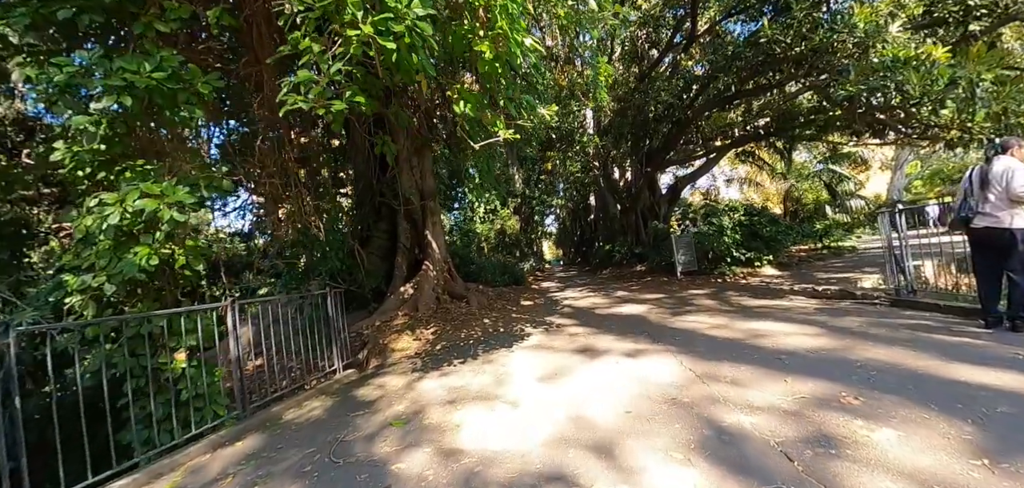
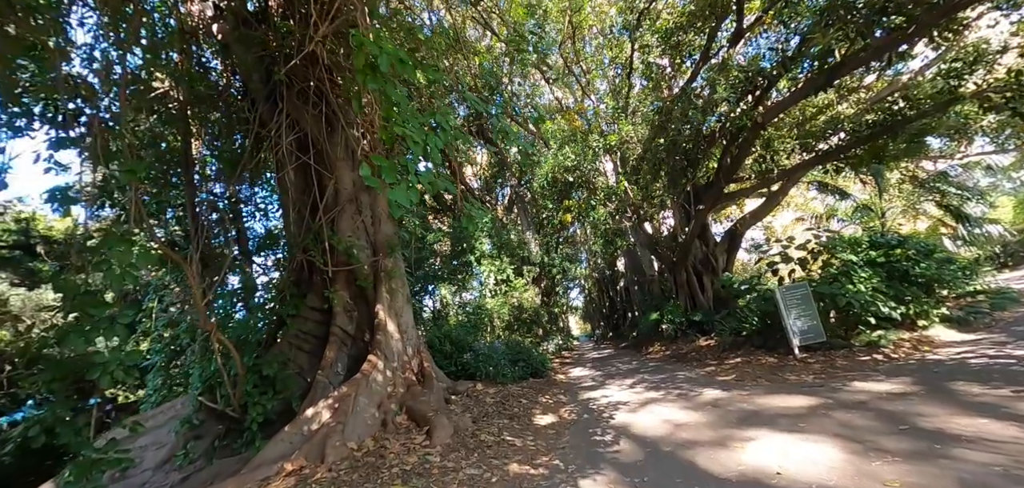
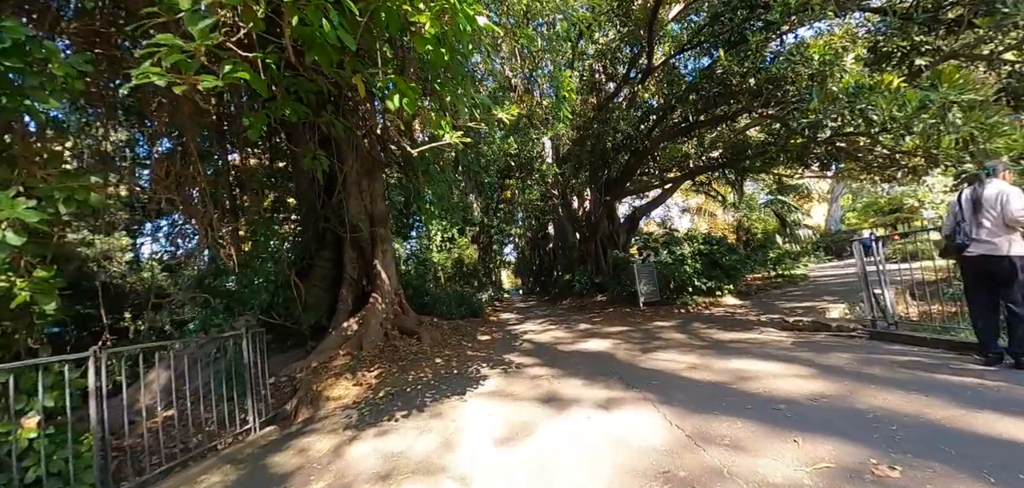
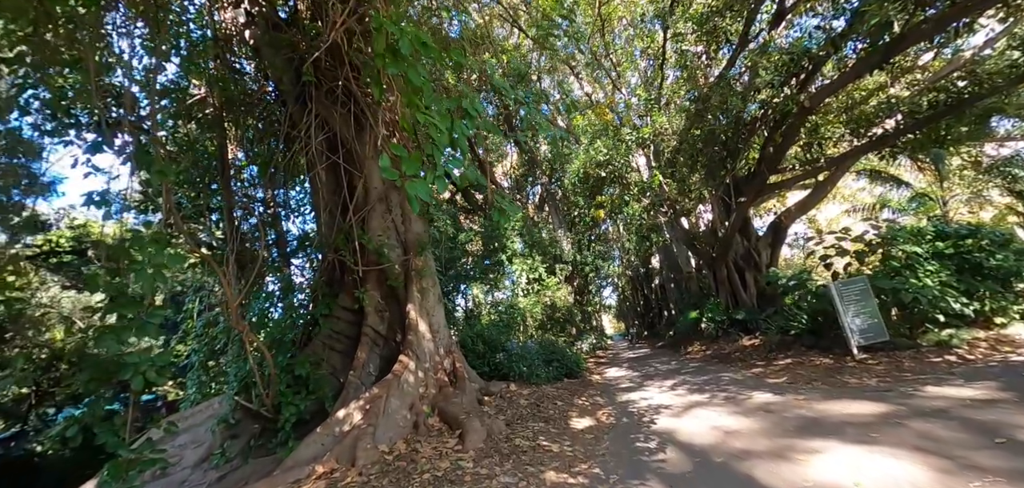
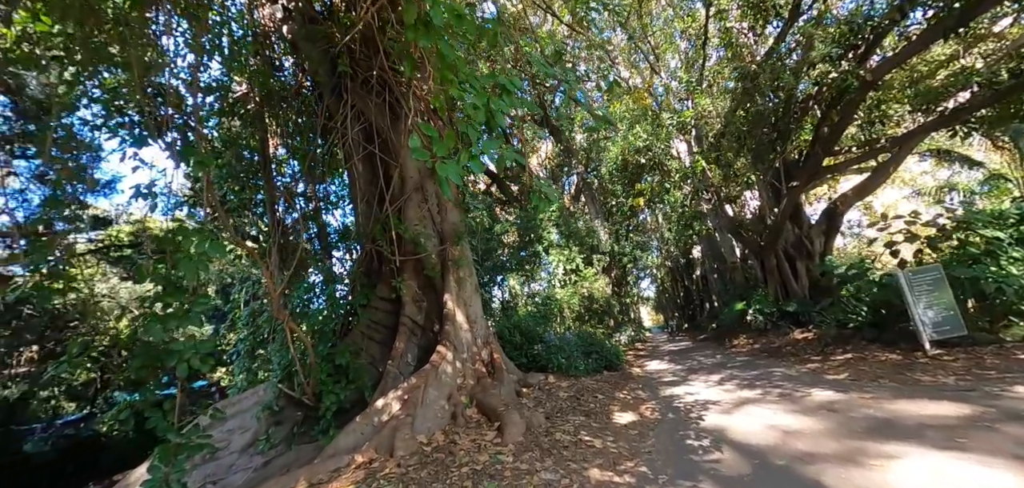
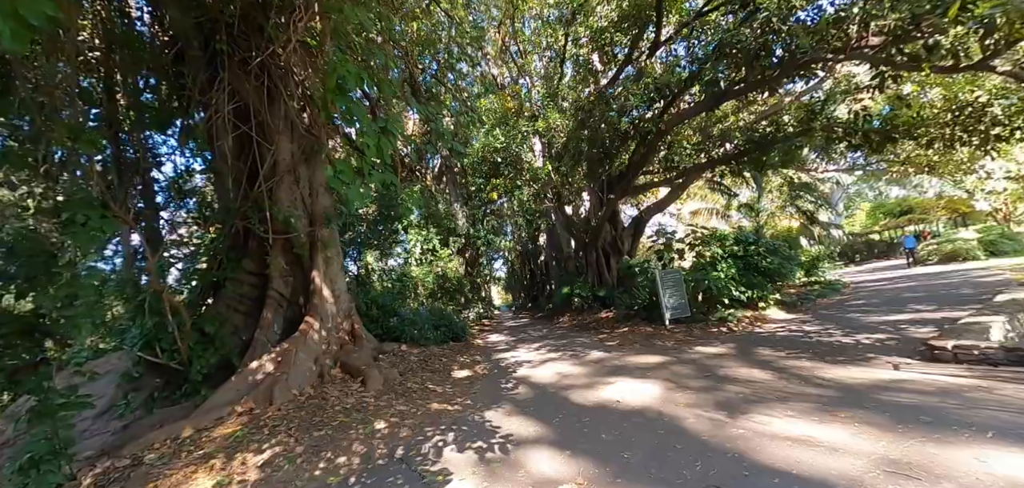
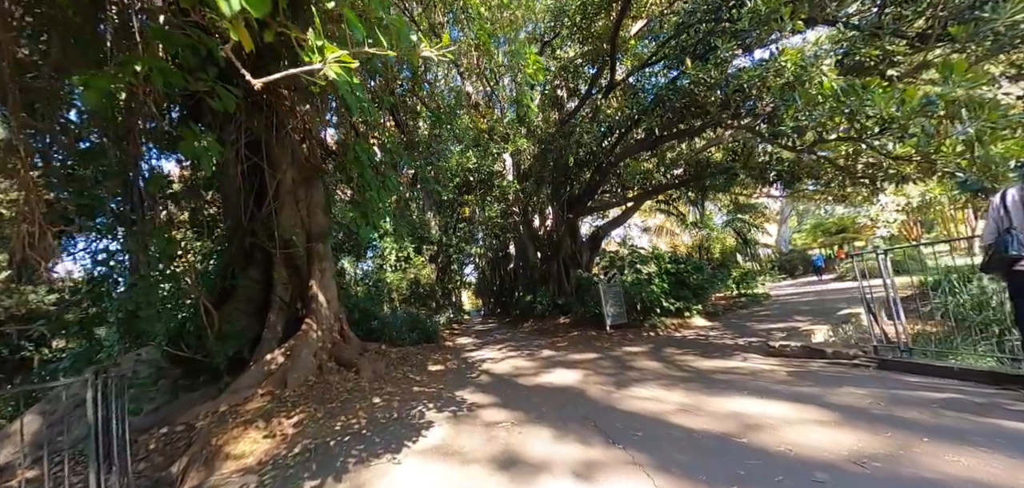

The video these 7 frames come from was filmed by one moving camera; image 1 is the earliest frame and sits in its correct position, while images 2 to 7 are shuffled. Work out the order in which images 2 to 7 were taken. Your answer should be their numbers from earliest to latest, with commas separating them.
3, 7, 6, 2, 4, 5
